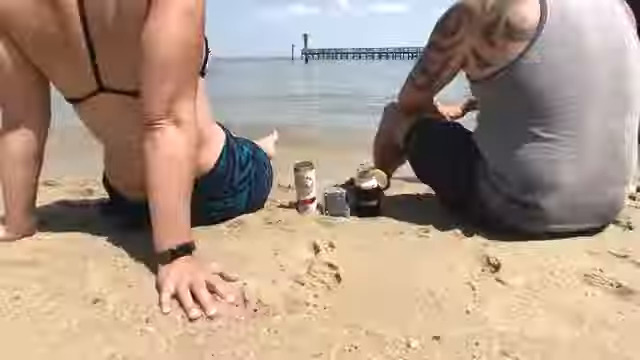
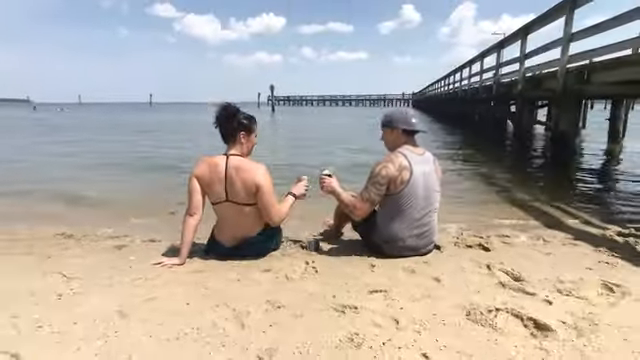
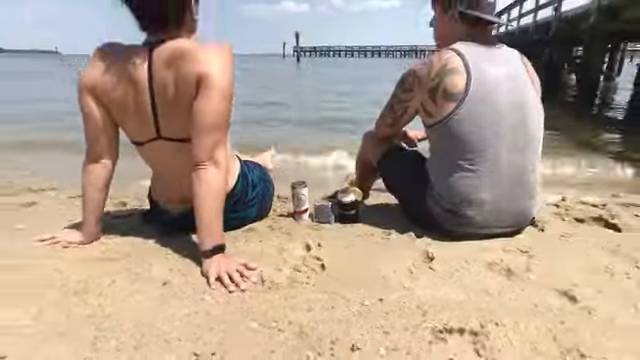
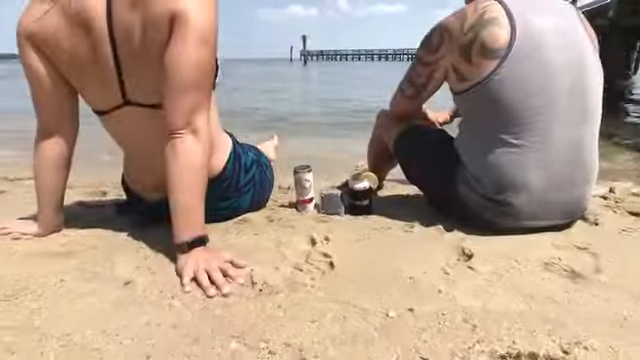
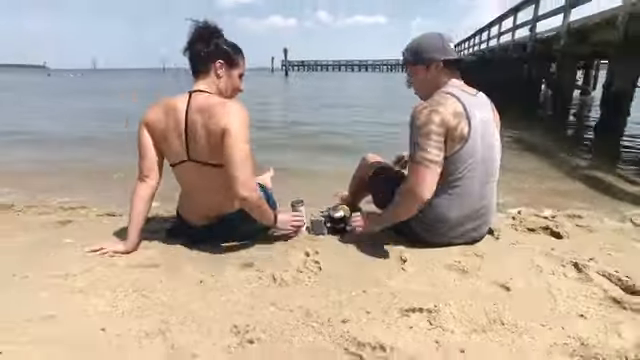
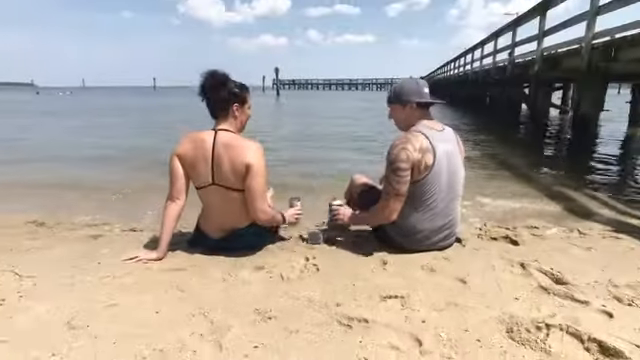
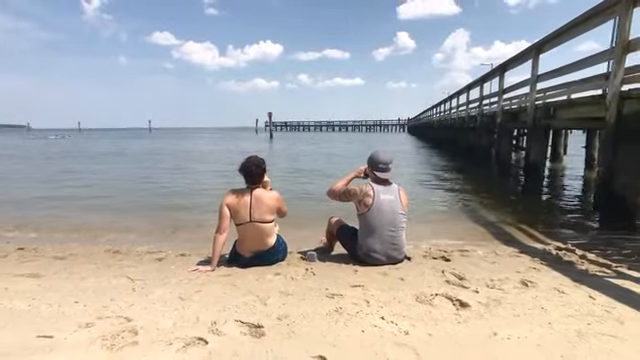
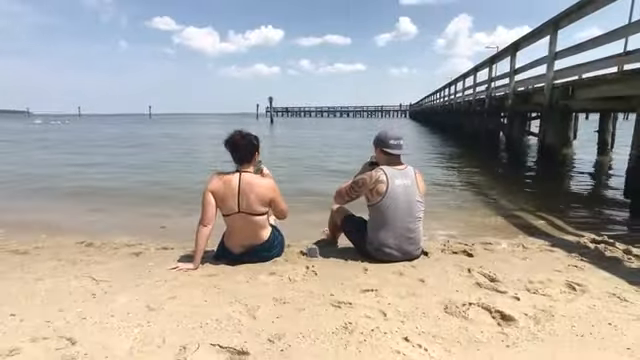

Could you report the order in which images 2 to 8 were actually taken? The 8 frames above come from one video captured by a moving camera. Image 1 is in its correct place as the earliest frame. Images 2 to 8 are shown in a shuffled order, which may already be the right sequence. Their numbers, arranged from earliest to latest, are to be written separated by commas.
4, 3, 5, 6, 2, 8, 7
